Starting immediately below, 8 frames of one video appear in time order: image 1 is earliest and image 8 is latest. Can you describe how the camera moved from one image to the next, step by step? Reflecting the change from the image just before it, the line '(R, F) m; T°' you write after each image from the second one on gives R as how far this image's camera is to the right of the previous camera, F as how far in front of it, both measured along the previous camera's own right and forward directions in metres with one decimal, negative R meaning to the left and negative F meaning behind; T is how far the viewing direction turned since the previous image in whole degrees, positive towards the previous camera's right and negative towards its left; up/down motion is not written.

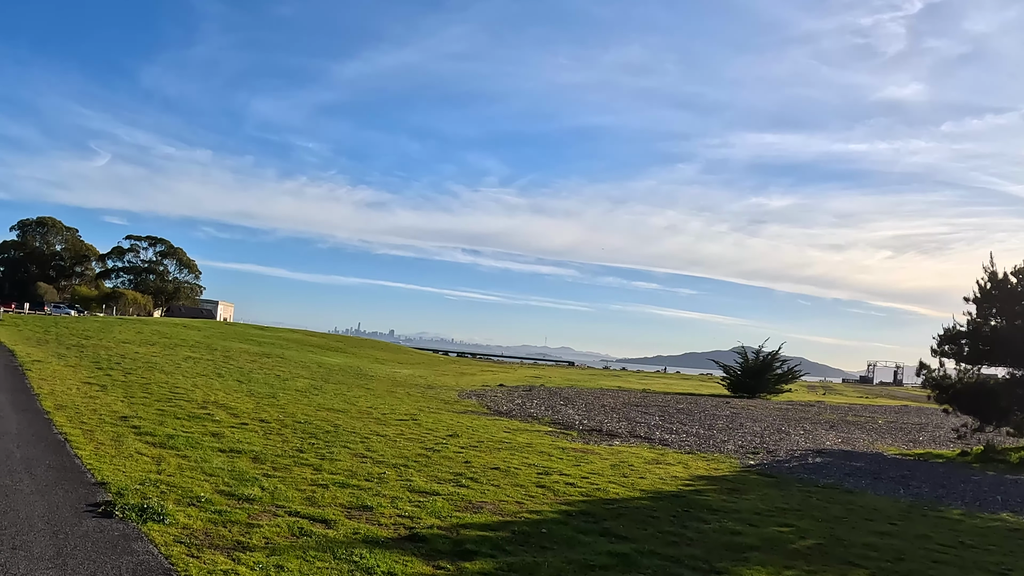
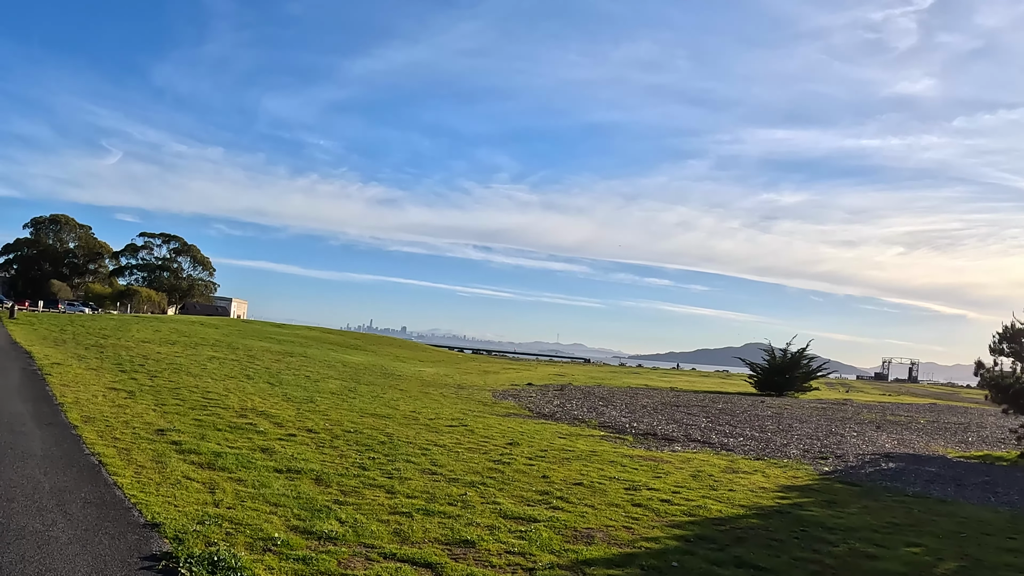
(-1.5, +1.8) m; -1°
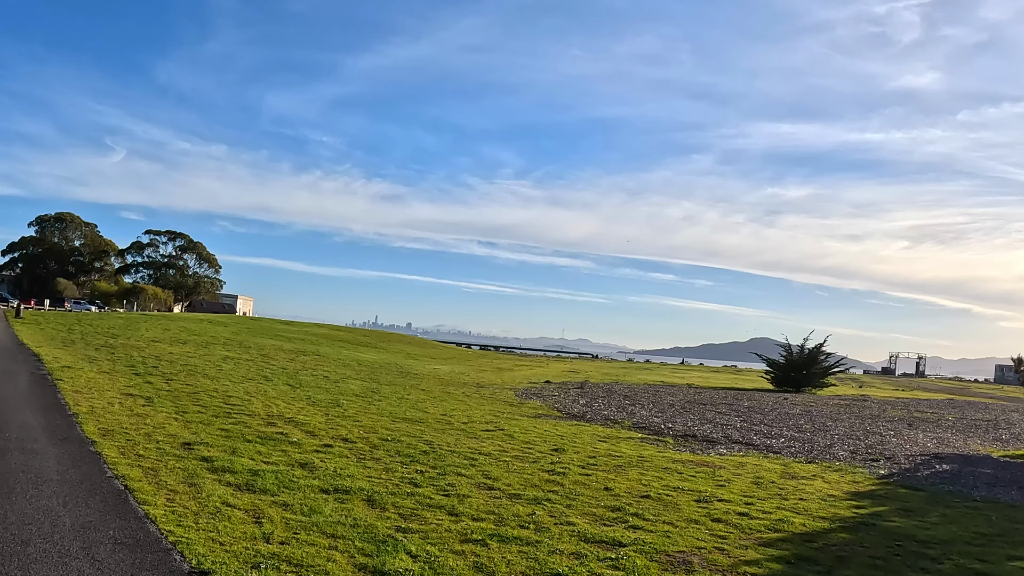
(-1.0, +1.3) m; 0°
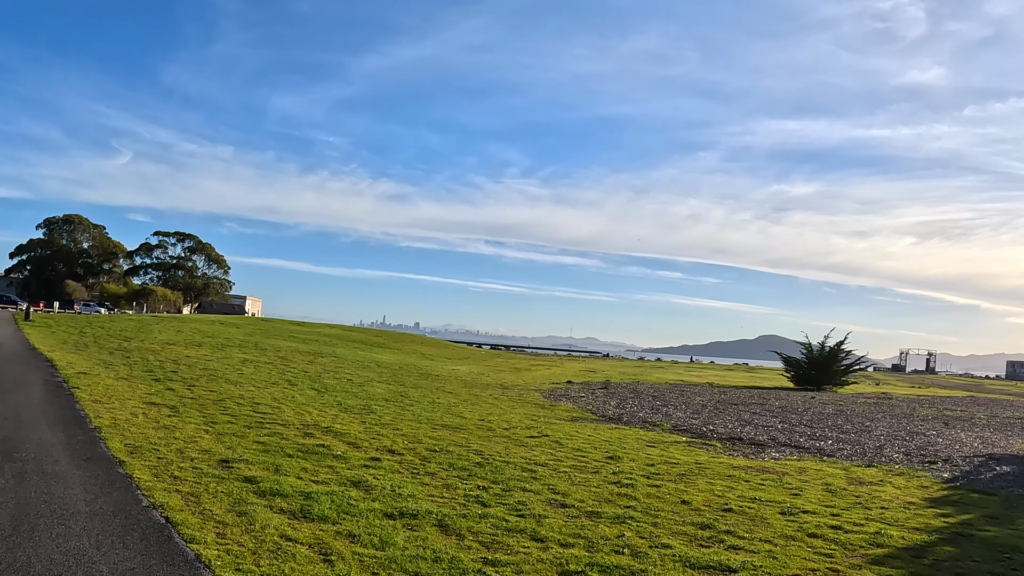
(-1.0, +1.2) m; 0°
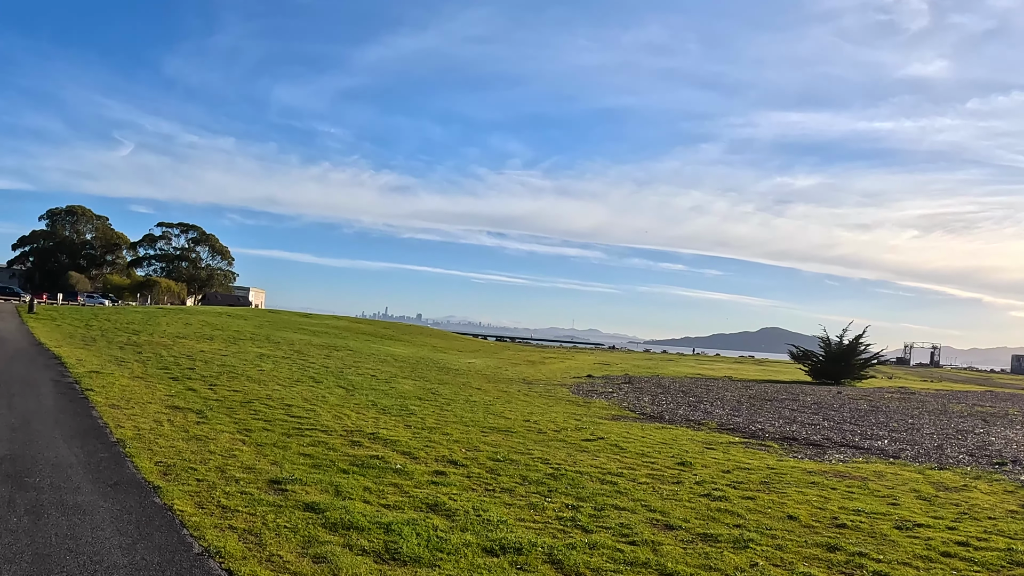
(-1.3, +1.5) m; 0°
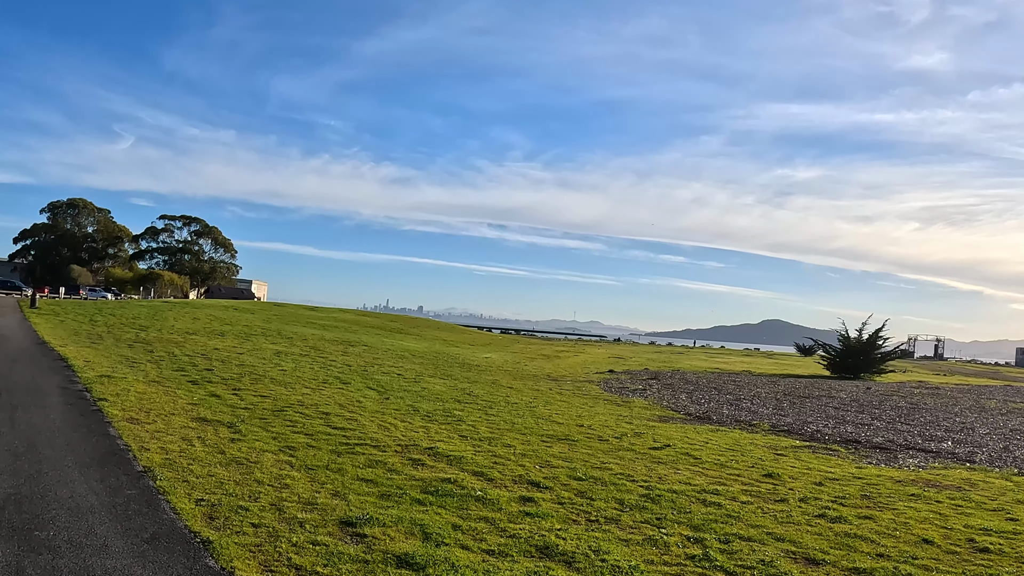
(-1.3, +1.6) m; 0°
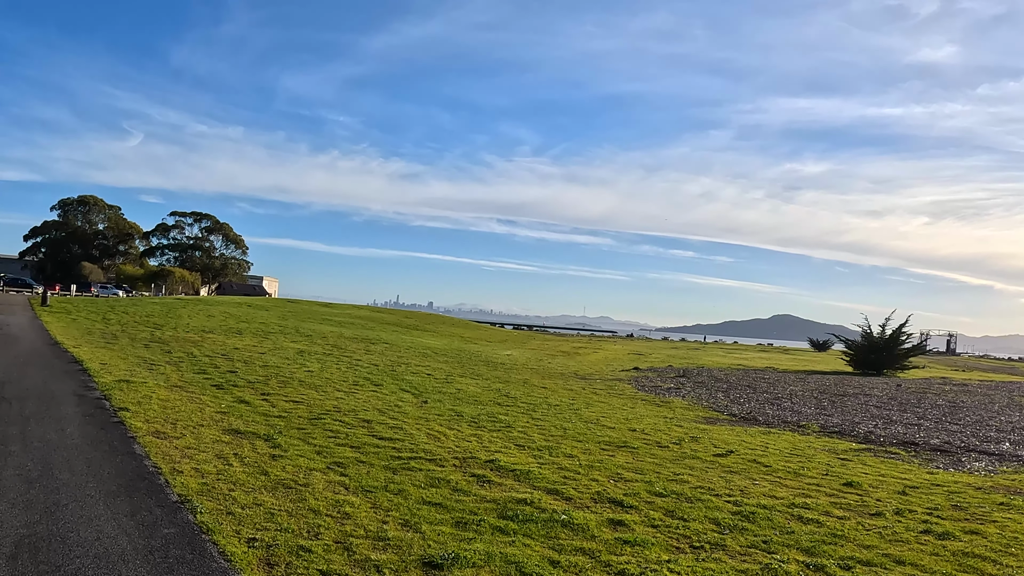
(-0.9, +1.2) m; -1°
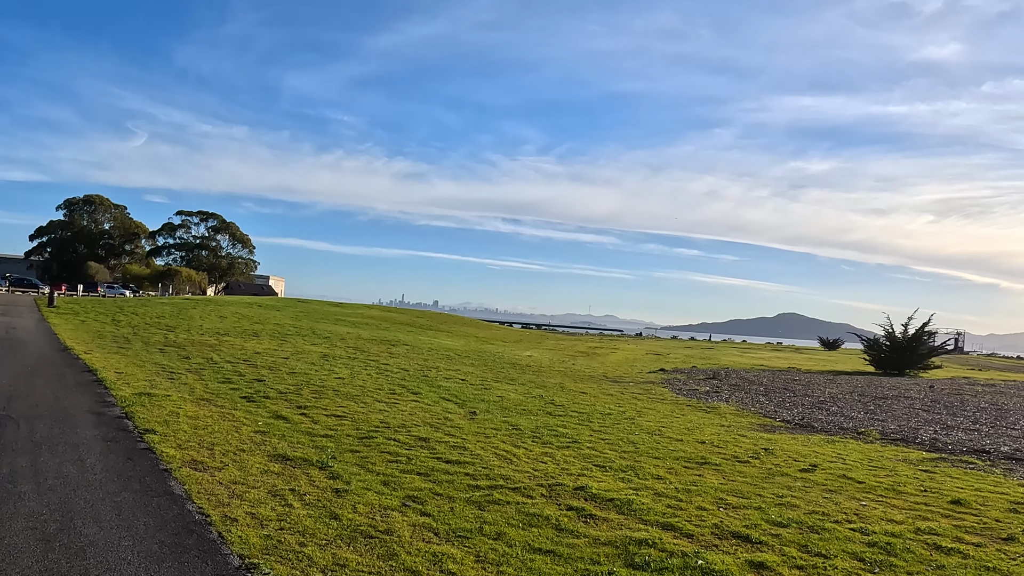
(-1.1, +1.4) m; 0°
